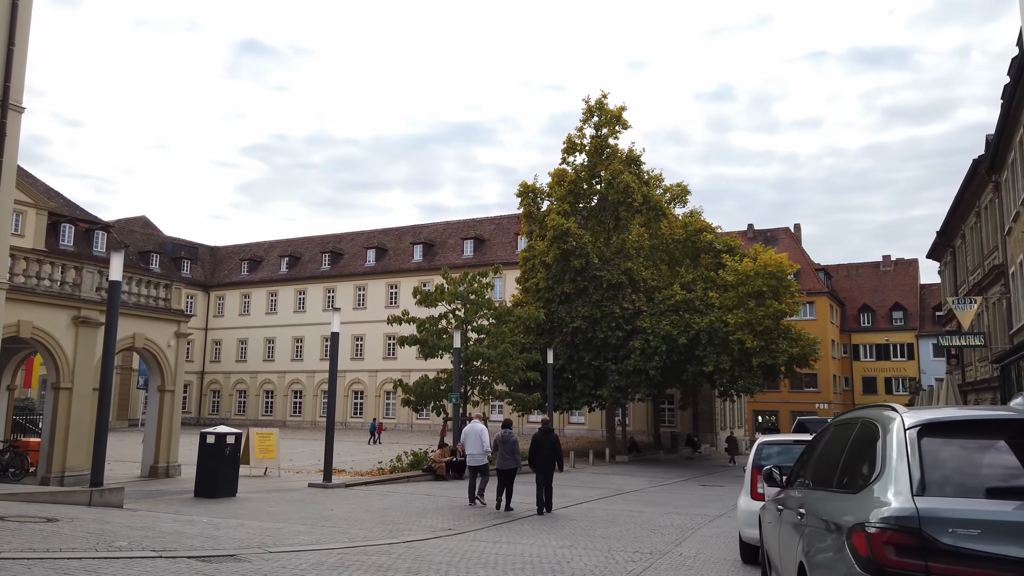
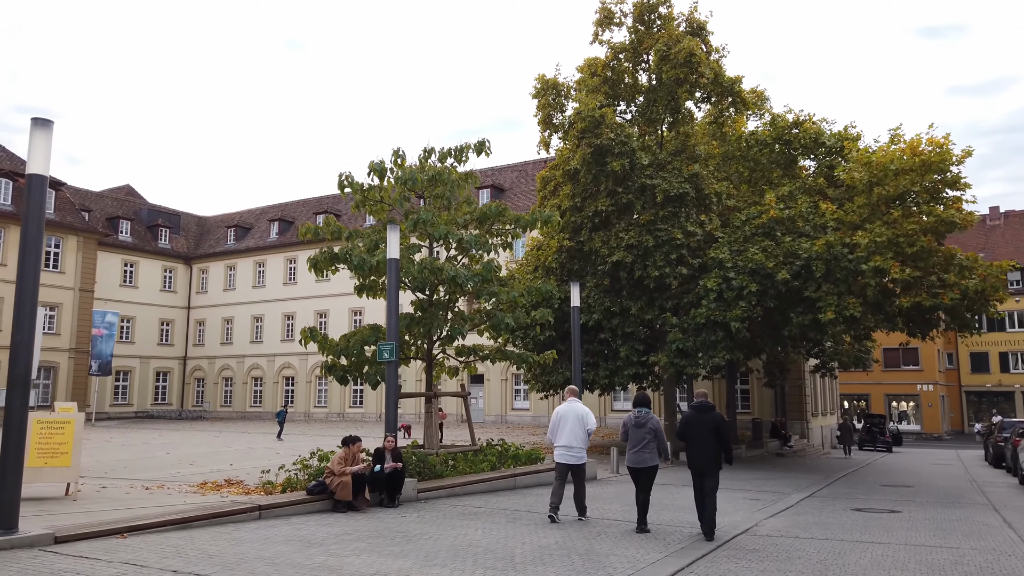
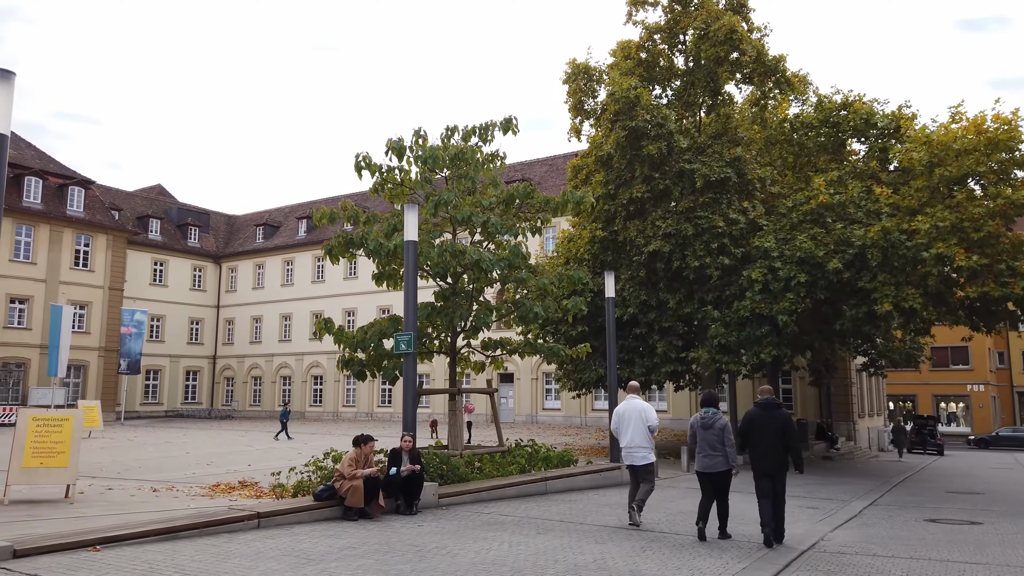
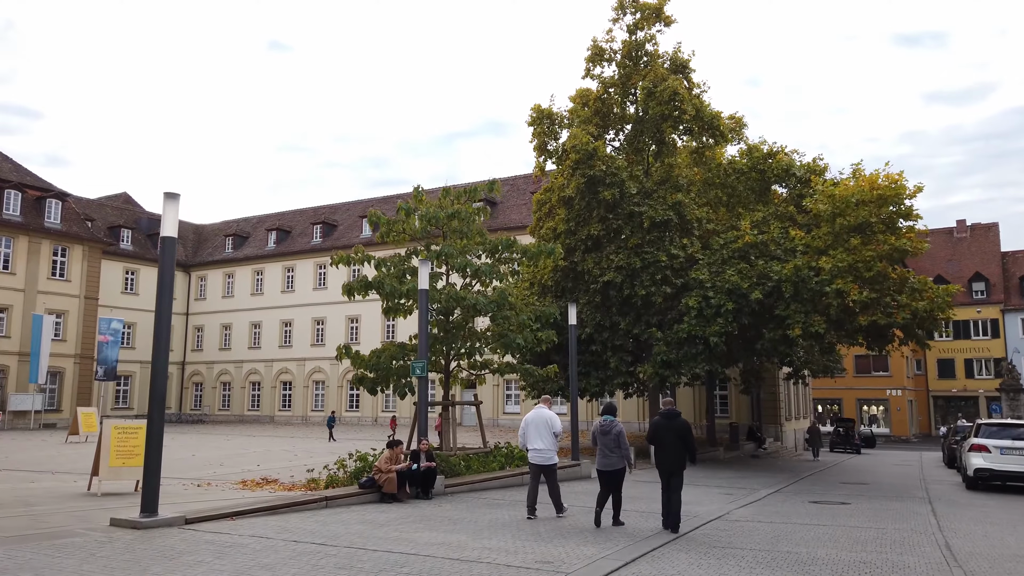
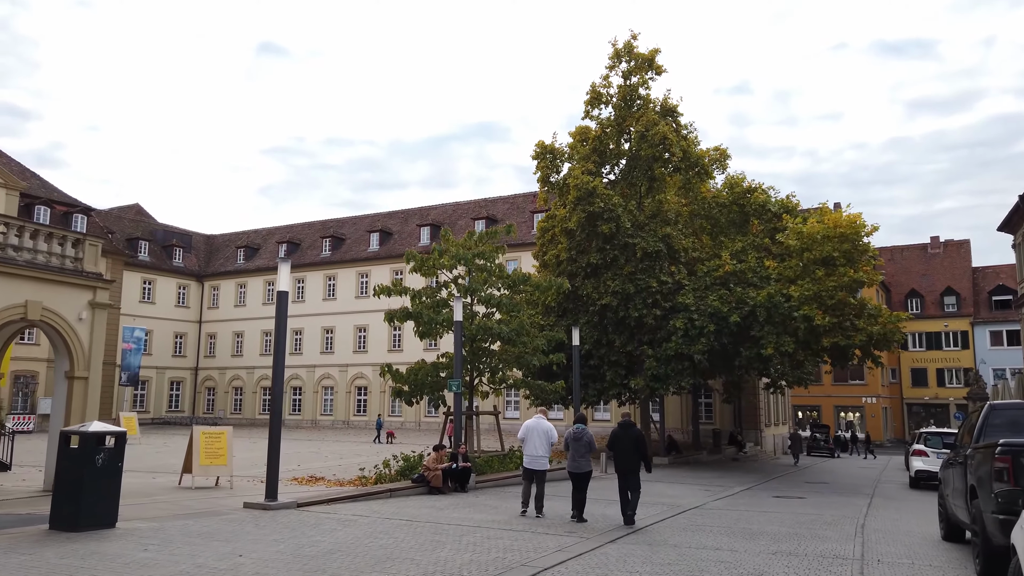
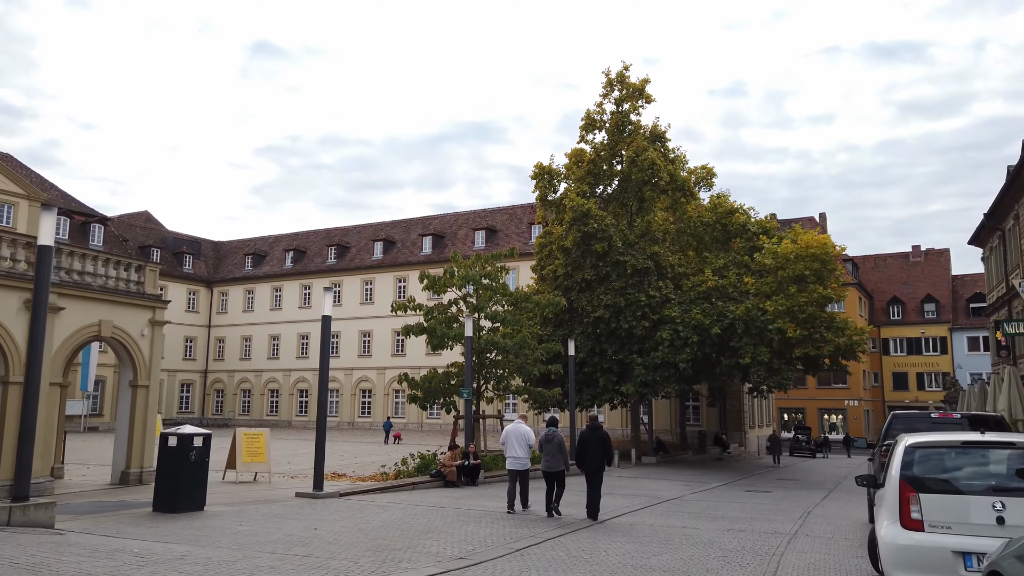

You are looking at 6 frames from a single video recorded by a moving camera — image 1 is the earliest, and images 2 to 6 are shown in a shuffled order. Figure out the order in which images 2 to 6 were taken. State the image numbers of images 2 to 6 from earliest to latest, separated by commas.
6, 5, 4, 2, 3
